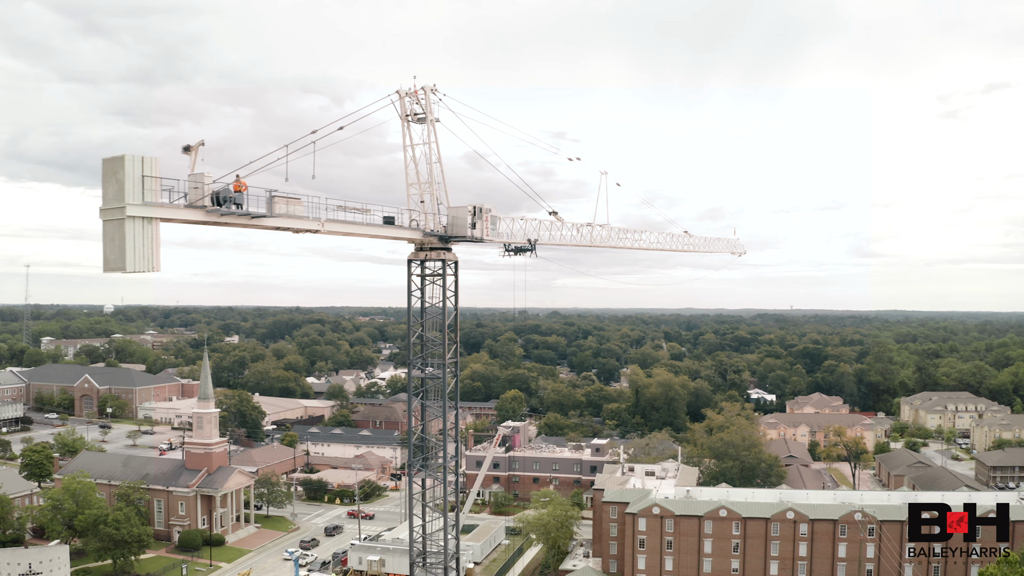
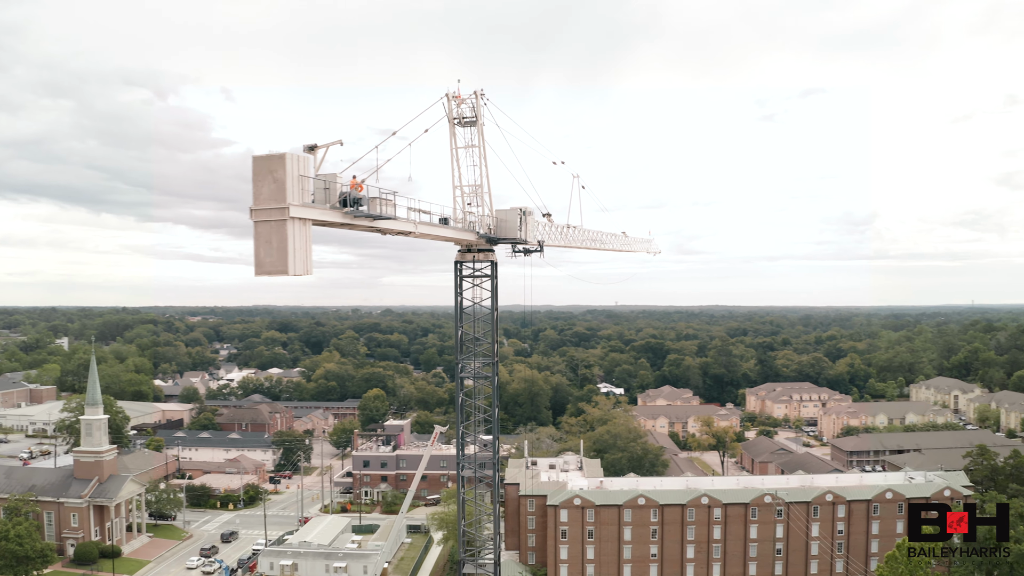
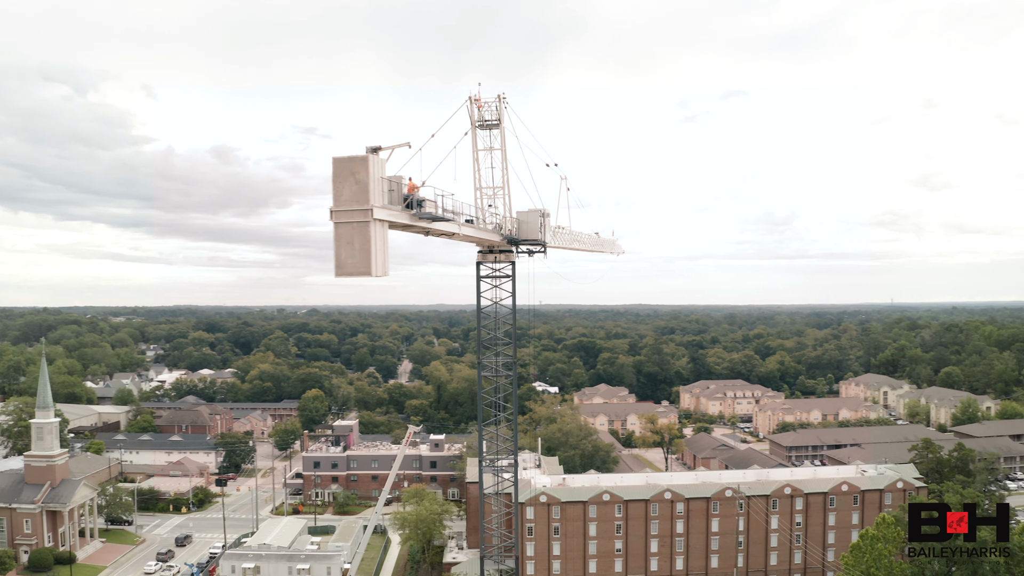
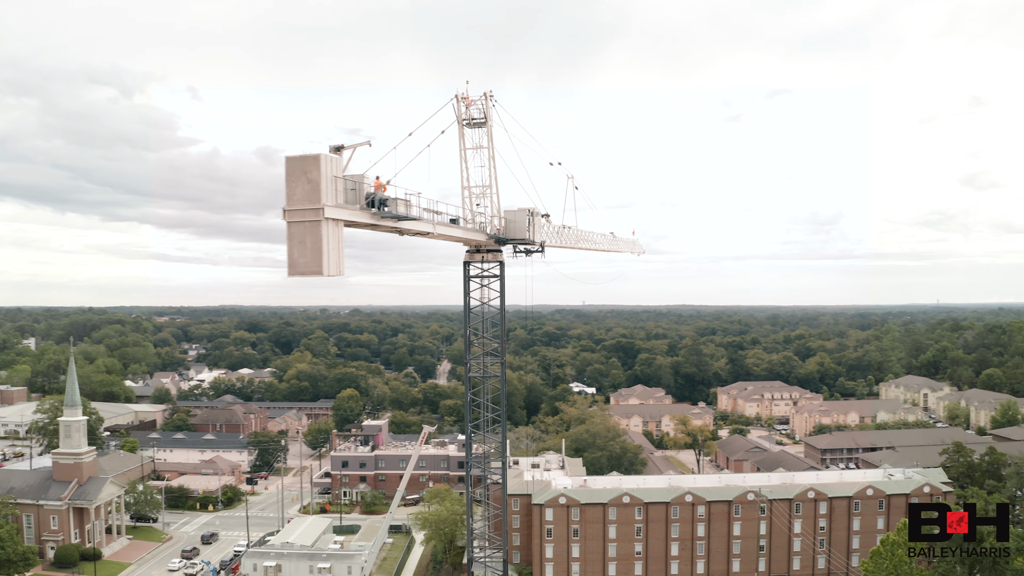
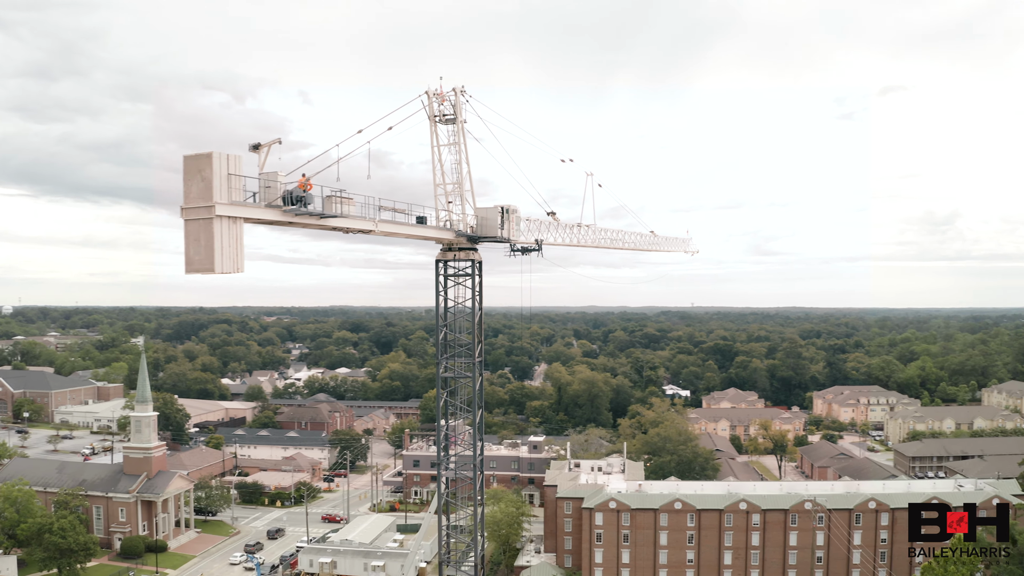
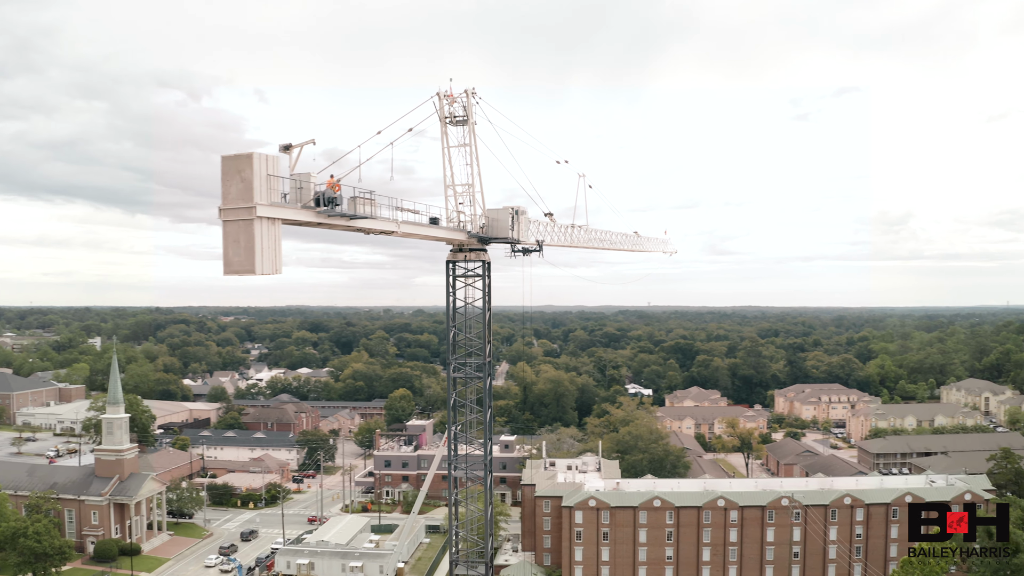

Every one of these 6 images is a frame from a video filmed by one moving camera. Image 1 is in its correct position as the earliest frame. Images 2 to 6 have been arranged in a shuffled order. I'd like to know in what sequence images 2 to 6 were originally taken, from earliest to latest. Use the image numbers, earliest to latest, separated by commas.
5, 6, 2, 4, 3
